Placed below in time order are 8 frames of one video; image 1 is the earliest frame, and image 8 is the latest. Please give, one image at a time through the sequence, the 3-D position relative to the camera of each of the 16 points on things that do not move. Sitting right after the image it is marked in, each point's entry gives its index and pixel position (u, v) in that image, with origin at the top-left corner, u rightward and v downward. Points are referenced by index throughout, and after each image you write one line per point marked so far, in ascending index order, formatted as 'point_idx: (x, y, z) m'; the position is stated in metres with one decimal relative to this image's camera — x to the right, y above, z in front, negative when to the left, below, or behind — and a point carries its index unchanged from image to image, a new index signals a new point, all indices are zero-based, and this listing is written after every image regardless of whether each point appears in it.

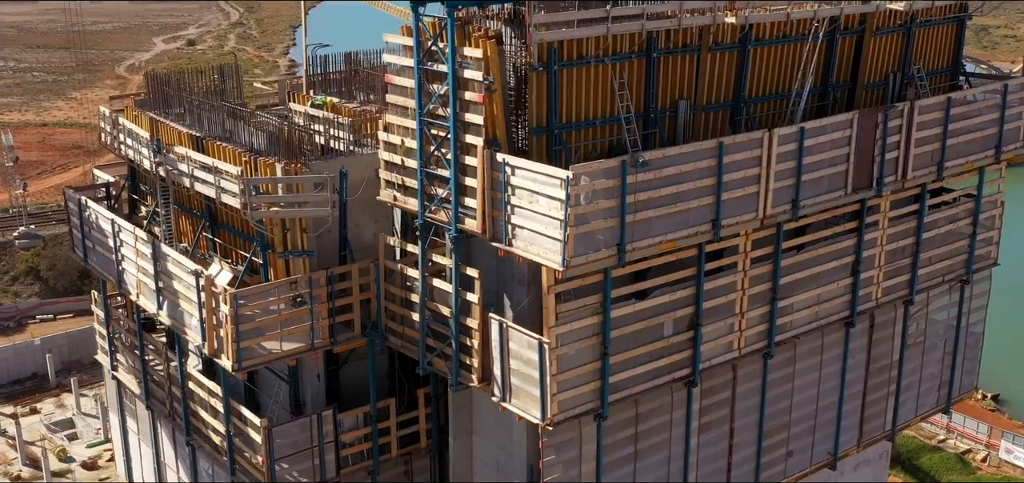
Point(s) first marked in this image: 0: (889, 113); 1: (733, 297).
0: (+7.2, +2.4, +18.6) m
1: (+4.0, -1.0, +17.8) m
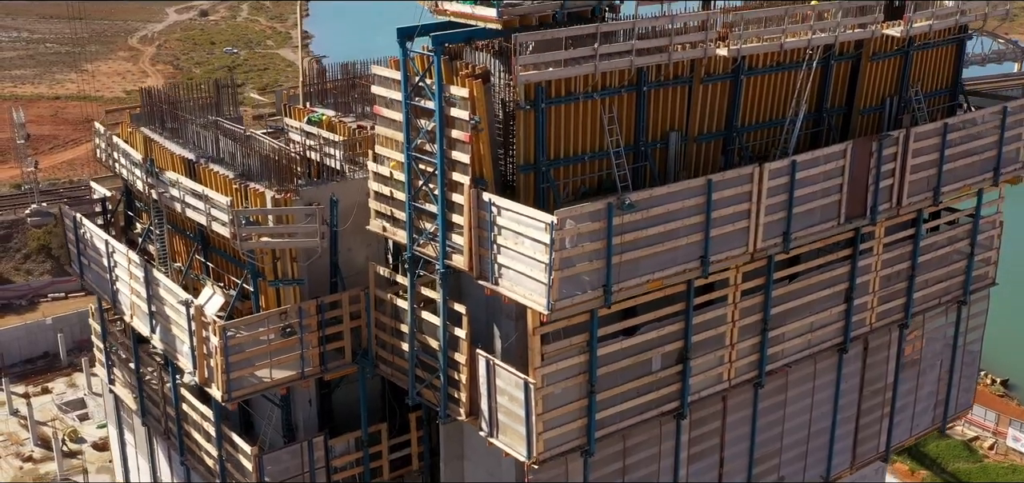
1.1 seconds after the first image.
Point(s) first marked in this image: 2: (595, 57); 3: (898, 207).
0: (+7.0, +1.9, +18.4) m
1: (+3.8, -1.6, +17.7) m
2: (+1.3, +2.9, +15.3) m
3: (+7.6, +0.7, +19.4) m
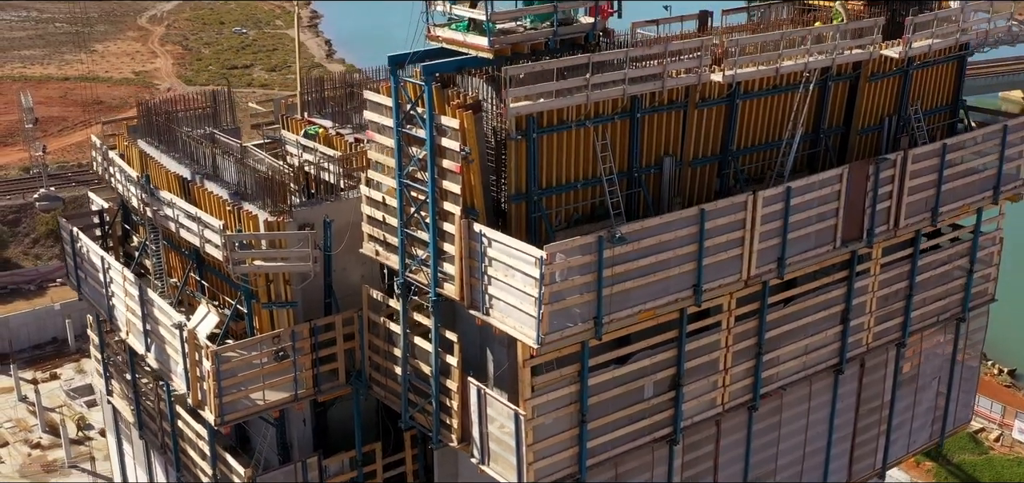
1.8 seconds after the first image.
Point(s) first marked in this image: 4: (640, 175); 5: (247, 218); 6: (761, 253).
0: (+6.9, +1.4, +18.3) m
1: (+3.7, -2.0, +17.6) m
2: (+1.2, +2.4, +15.2) m
3: (+7.5, +0.3, +19.3) m
4: (+2.2, +1.2, +16.9) m
5: (-4.9, +0.4, +18.2) m
6: (+4.3, -0.2, +17.0) m
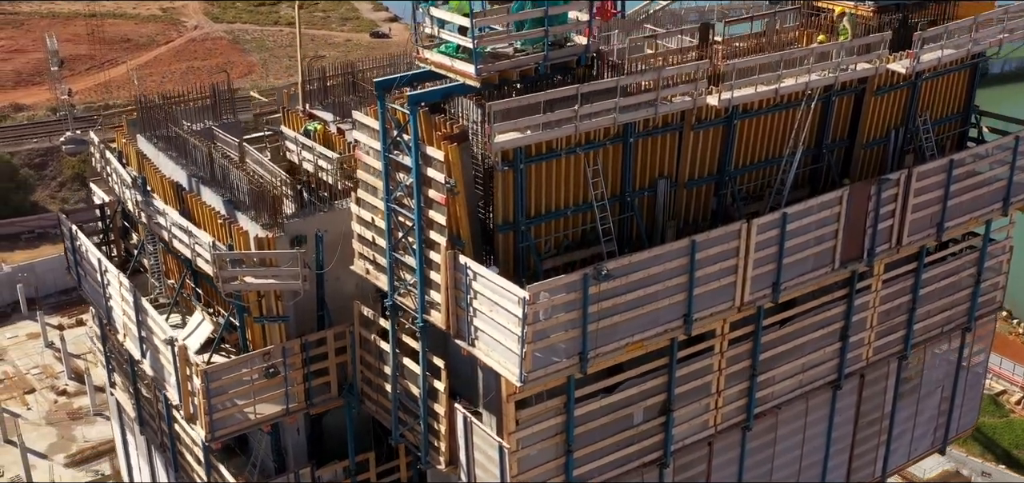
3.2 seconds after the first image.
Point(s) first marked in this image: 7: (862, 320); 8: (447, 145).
0: (+6.7, +1.0, +17.8) m
1: (+3.5, -2.4, +17.5) m
2: (+1.0, +1.9, +14.8) m
3: (+7.4, -0.1, +18.9) m
4: (+2.0, +0.7, +16.6) m
5: (-5.0, +0.2, +18.1) m
6: (+4.2, -0.6, +16.7) m
7: (+7.0, -1.6, +19.8) m
8: (-1.0, +1.4, +14.6) m
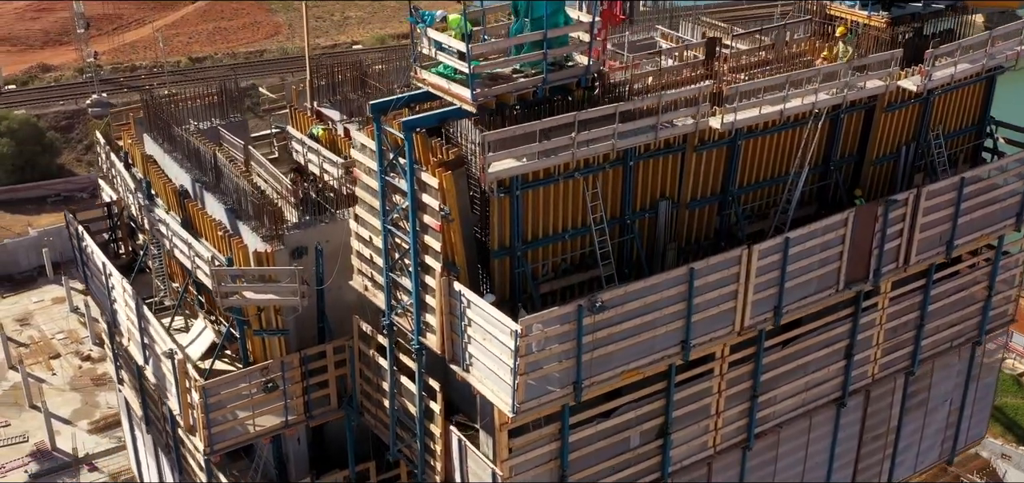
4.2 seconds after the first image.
0: (+6.7, +0.6, +17.5) m
1: (+3.5, -2.8, +17.3) m
2: (+0.9, +1.4, +14.5) m
3: (+7.4, -0.5, +18.6) m
4: (+2.0, +0.3, +16.4) m
5: (-5.0, -0.1, +18.0) m
6: (+4.1, -1.0, +16.5) m
7: (+7.1, -1.9, +19.5) m
8: (-1.0, +1.0, +14.4) m
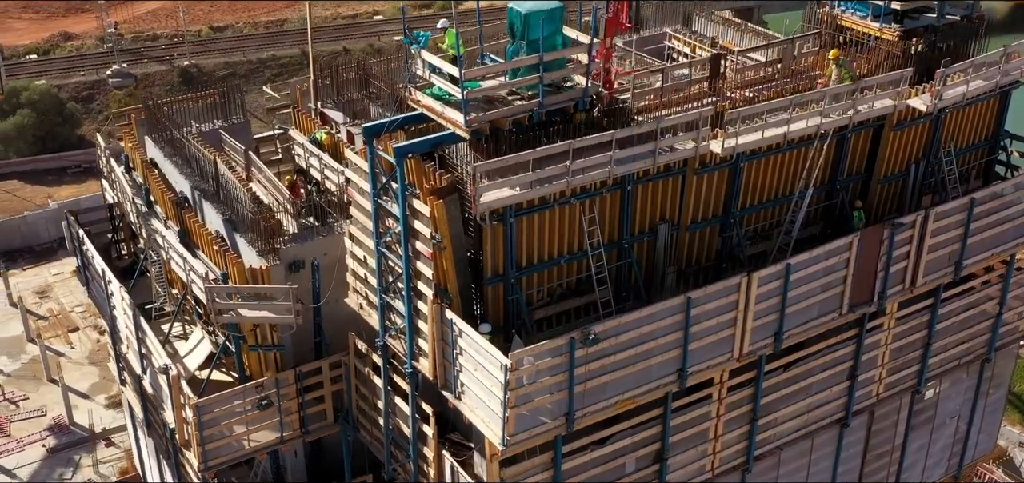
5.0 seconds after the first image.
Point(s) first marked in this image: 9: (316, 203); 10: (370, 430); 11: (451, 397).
0: (+6.7, +0.2, +17.1) m
1: (+3.4, -3.2, +17.1) m
2: (+0.8, +1.0, +14.2) m
3: (+7.4, -0.9, +18.2) m
4: (+1.9, 0.0, +16.0) m
5: (-5.1, -0.3, +17.9) m
6: (+4.0, -1.5, +16.2) m
7: (+7.0, -2.3, +19.1) m
8: (-1.1, +0.6, +14.2) m
9: (-3.8, +0.8, +19.0) m
10: (-2.6, -3.5, +18.4) m
11: (-0.9, -2.4, +15.2) m
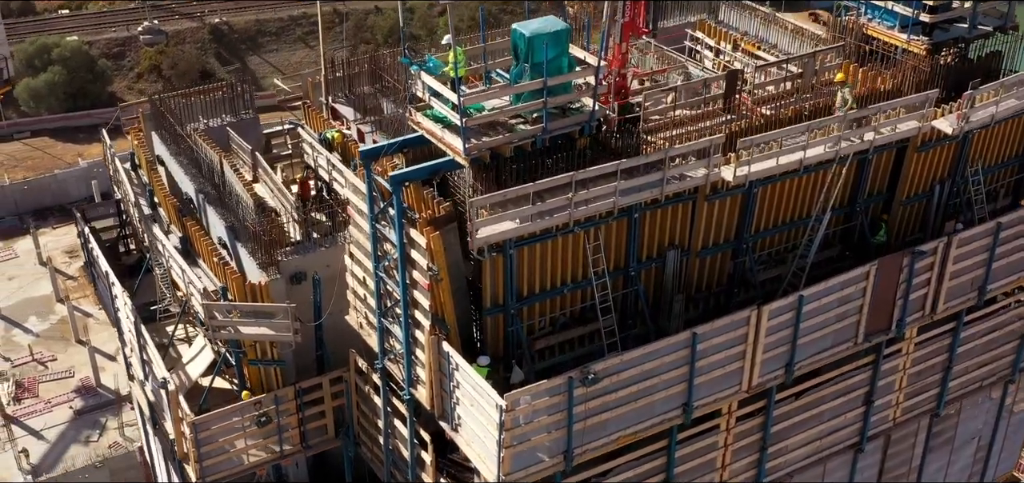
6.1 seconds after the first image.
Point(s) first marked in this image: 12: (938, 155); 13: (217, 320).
0: (+6.8, -0.3, +16.4) m
1: (+3.4, -3.6, +16.6) m
2: (+0.8, +0.5, +13.7) m
3: (+7.5, -1.3, +17.5) m
4: (+2.0, -0.5, +15.5) m
5: (-5.0, -0.6, +17.5) m
6: (+4.0, -1.9, +15.6) m
7: (+7.1, -2.7, +18.5) m
8: (-1.1, +0.1, +13.7) m
9: (-3.6, +0.6, +18.6) m
10: (-2.6, -3.8, +18.1) m
11: (-1.0, -2.8, +14.8) m
12: (+7.6, +1.5, +17.4) m
13: (-5.1, -1.3, +16.9) m
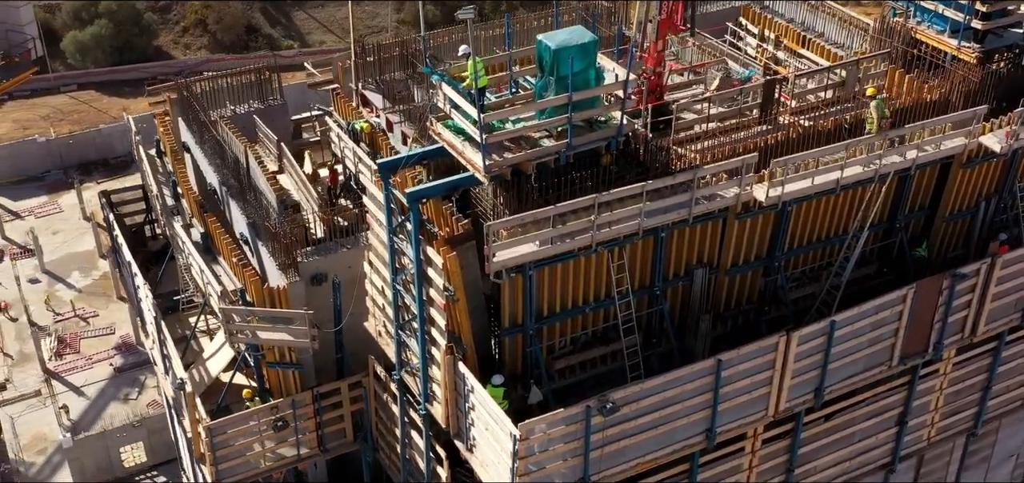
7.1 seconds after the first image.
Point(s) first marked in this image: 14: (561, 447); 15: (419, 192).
0: (+7.1, -0.6, +15.6) m
1: (+3.7, -3.9, +16.1) m
2: (+1.1, +0.2, +13.1) m
3: (+7.8, -1.6, +16.8) m
4: (+2.3, -0.8, +15.0) m
5: (-4.6, -0.6, +17.3) m
6: (+4.3, -2.2, +15.1) m
7: (+7.5, -2.9, +17.9) m
8: (-0.9, -0.1, +13.2) m
9: (-3.2, +0.6, +18.2) m
10: (-2.2, -3.8, +17.9) m
11: (-0.7, -3.0, +14.5) m
12: (+8.0, +1.2, +16.6) m
13: (-4.7, -1.4, +16.7) m
14: (+0.7, -2.8, +13.2) m
15: (-1.3, +0.7, +13.3) m
